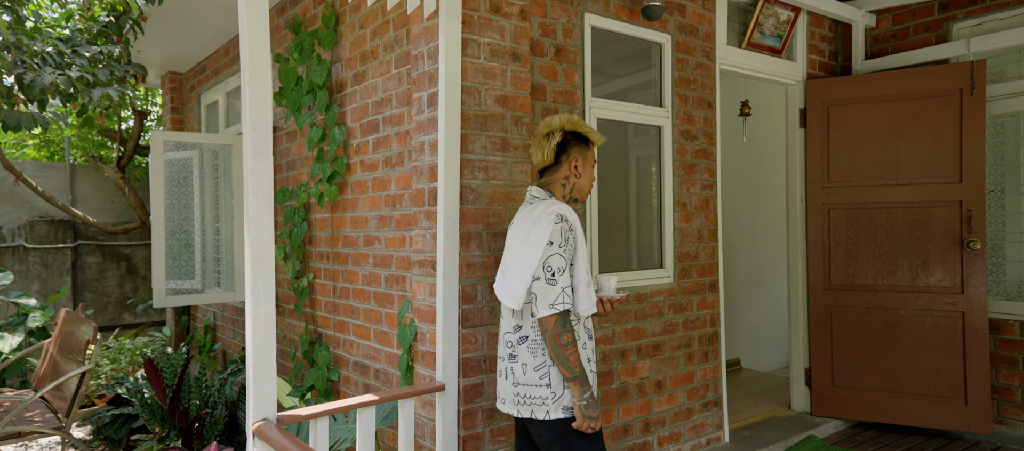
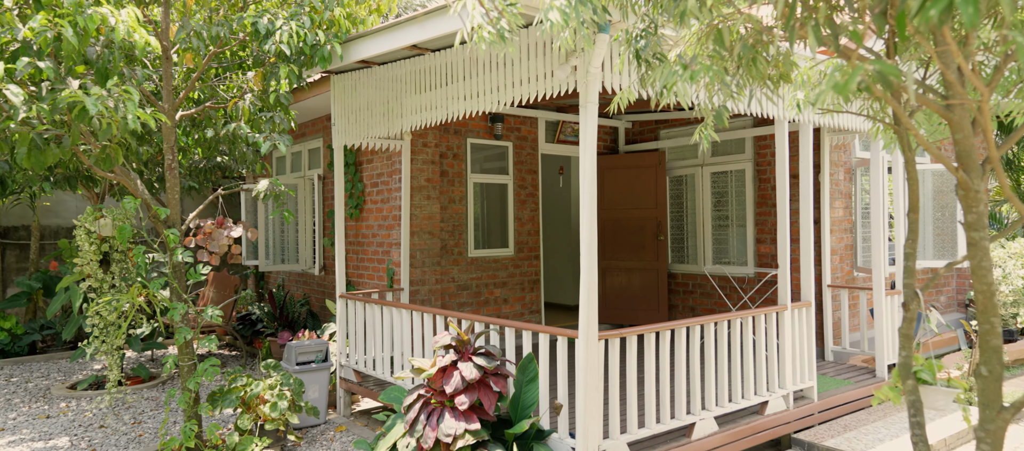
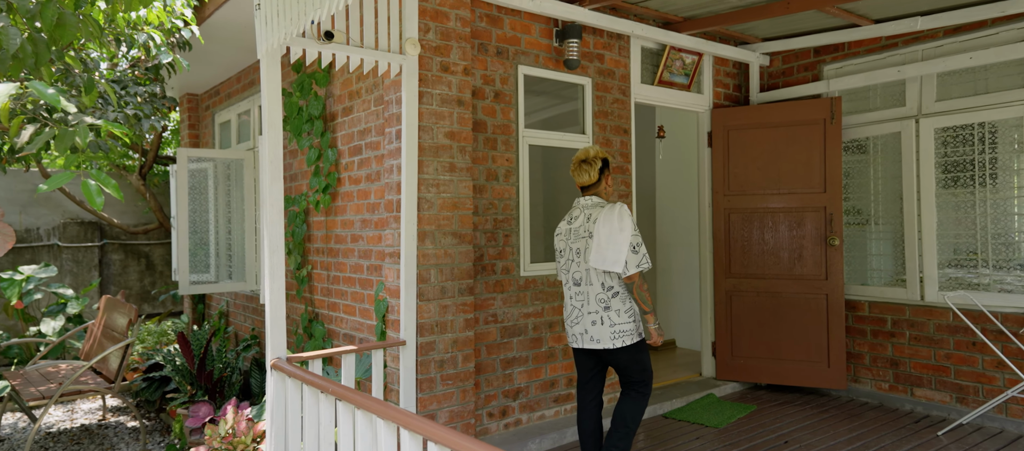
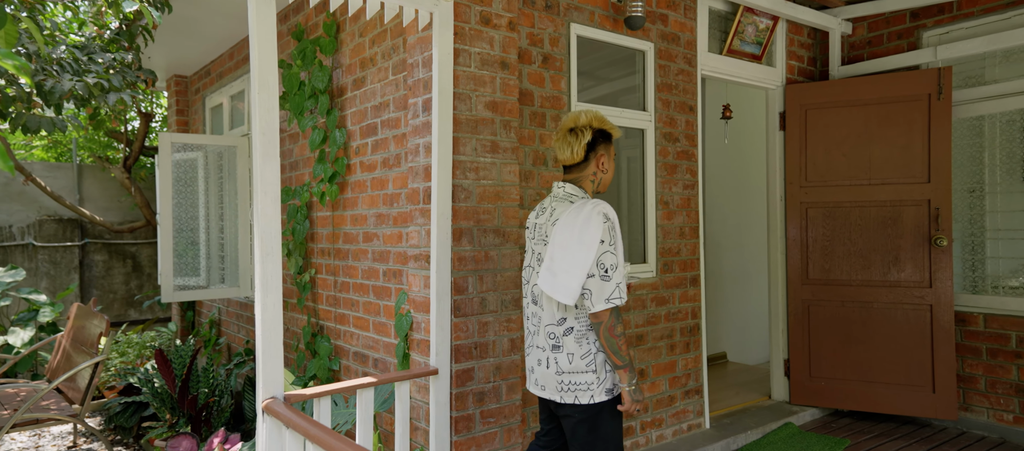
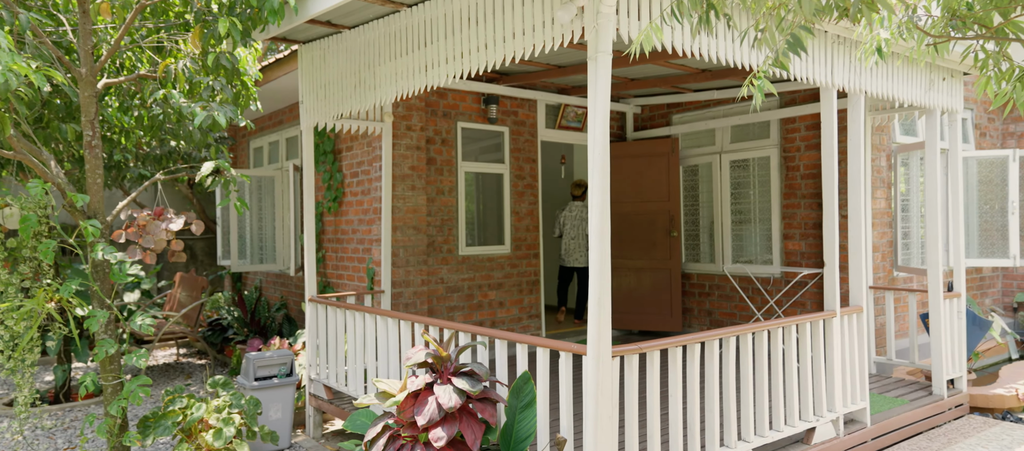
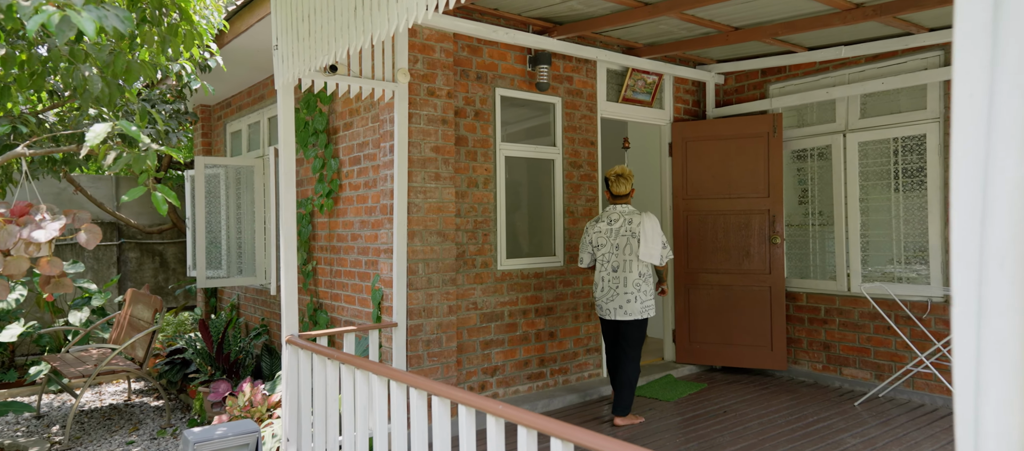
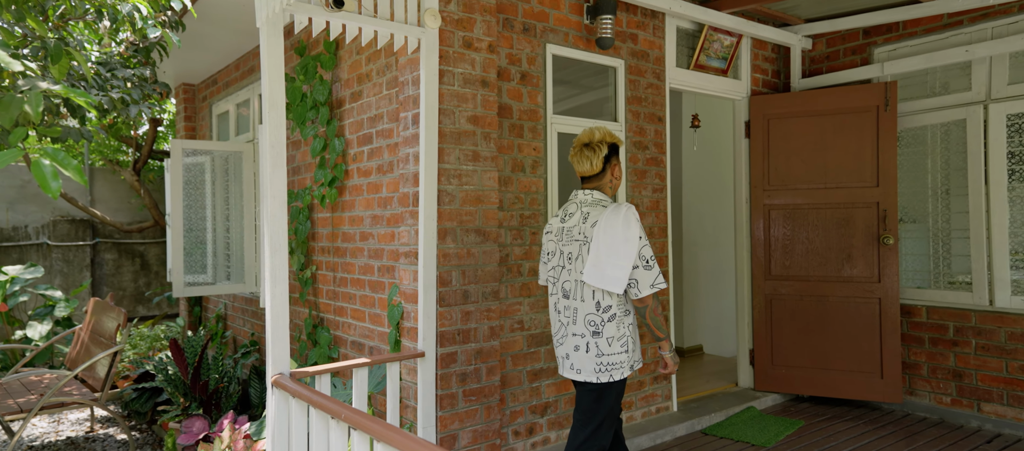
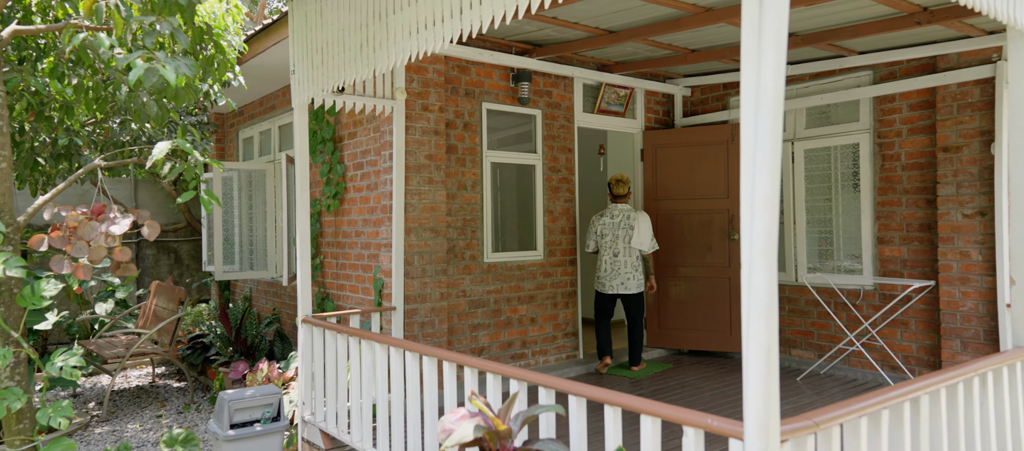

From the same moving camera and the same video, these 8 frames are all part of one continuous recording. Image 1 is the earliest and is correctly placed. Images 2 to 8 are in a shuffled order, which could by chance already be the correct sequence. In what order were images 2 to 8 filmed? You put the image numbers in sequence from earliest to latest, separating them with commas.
4, 7, 3, 6, 8, 5, 2
